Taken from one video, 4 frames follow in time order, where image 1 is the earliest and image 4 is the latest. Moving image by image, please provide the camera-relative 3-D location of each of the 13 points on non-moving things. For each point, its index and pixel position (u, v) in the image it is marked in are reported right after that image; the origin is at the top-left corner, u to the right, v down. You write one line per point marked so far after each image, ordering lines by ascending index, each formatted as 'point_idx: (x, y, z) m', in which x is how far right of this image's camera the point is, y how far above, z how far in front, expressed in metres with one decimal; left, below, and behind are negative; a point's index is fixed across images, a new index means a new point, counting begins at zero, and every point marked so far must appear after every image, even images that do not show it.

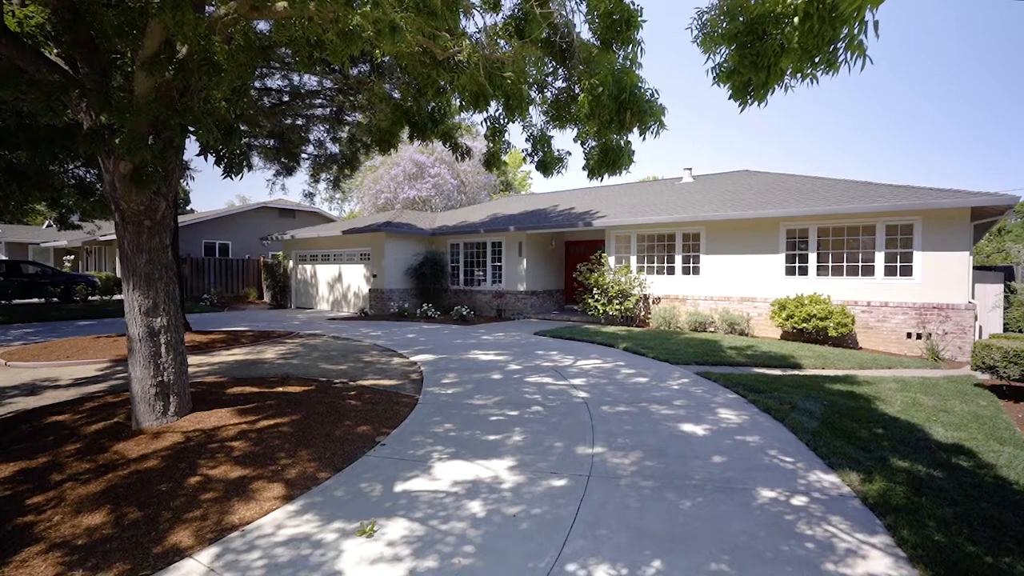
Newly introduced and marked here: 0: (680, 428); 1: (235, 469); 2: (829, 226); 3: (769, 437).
0: (+1.5, -1.3, +5.5) m
1: (-2.0, -1.3, +4.3) m
2: (+6.3, +1.2, +11.9) m
3: (+2.2, -1.3, +5.1) m
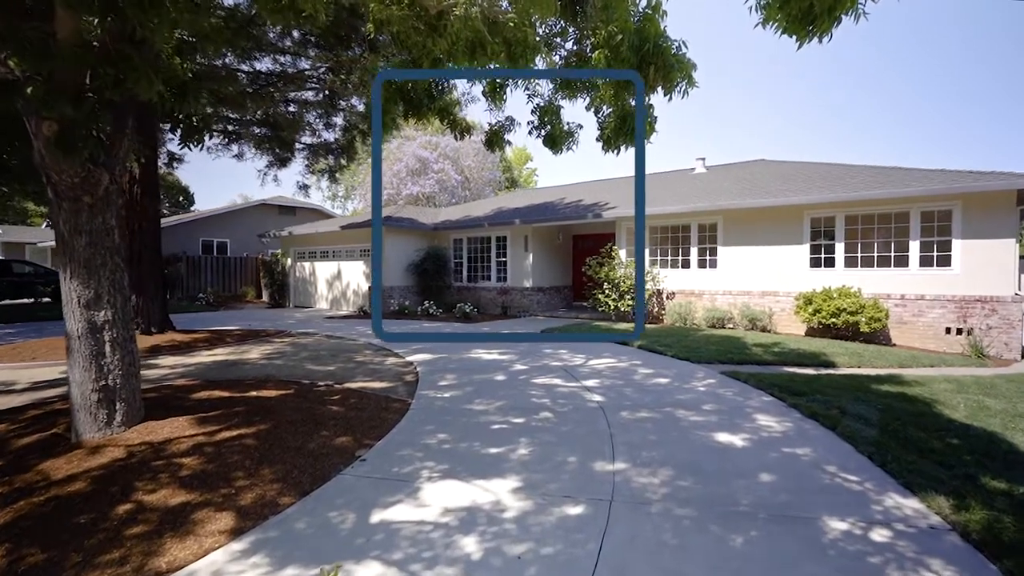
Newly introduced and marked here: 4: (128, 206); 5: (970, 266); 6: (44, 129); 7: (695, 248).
0: (+1.6, -1.2, +4.6) m
1: (-2.0, -1.2, +3.5) m
2: (+6.4, +1.4, +11.0) m
3: (+2.3, -1.2, +4.3) m
4: (-6.7, +1.5, +10.3) m
5: (+7.6, +0.4, +9.8) m
6: (-3.0, +1.0, +3.8) m
7: (+4.0, +0.9, +13.0) m
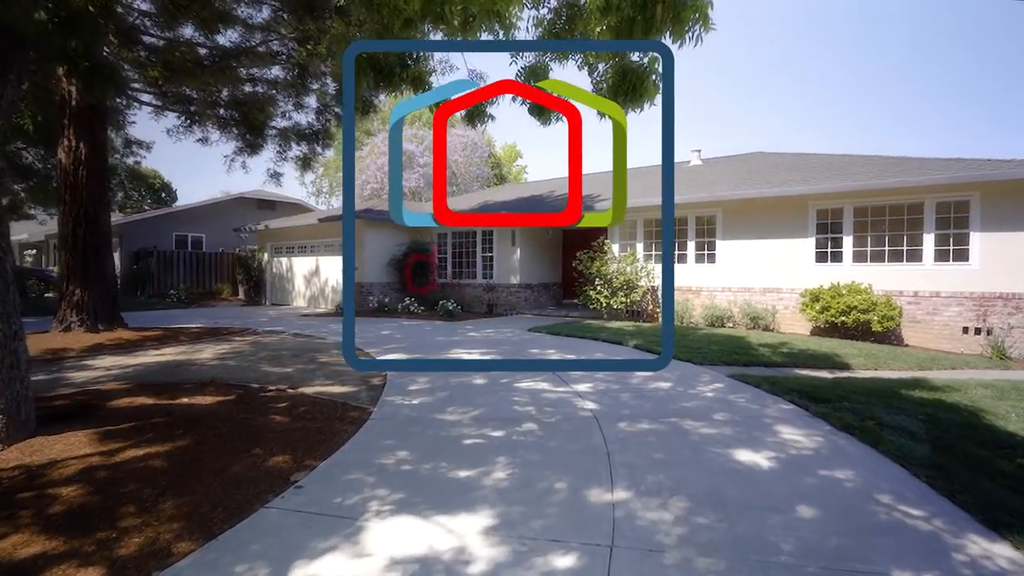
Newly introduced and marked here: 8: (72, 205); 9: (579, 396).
0: (+1.4, -1.1, +3.8) m
1: (-2.1, -1.1, +2.6) m
2: (+6.2, +1.5, +10.3) m
3: (+2.1, -1.1, +3.5) m
4: (-7.0, +1.6, +9.3) m
5: (+7.4, +0.4, +9.1) m
6: (-3.2, +1.1, +2.9) m
7: (+3.7, +0.9, +12.2) m
8: (-7.0, +1.3, +9.4) m
9: (+0.6, -1.0, +5.5) m
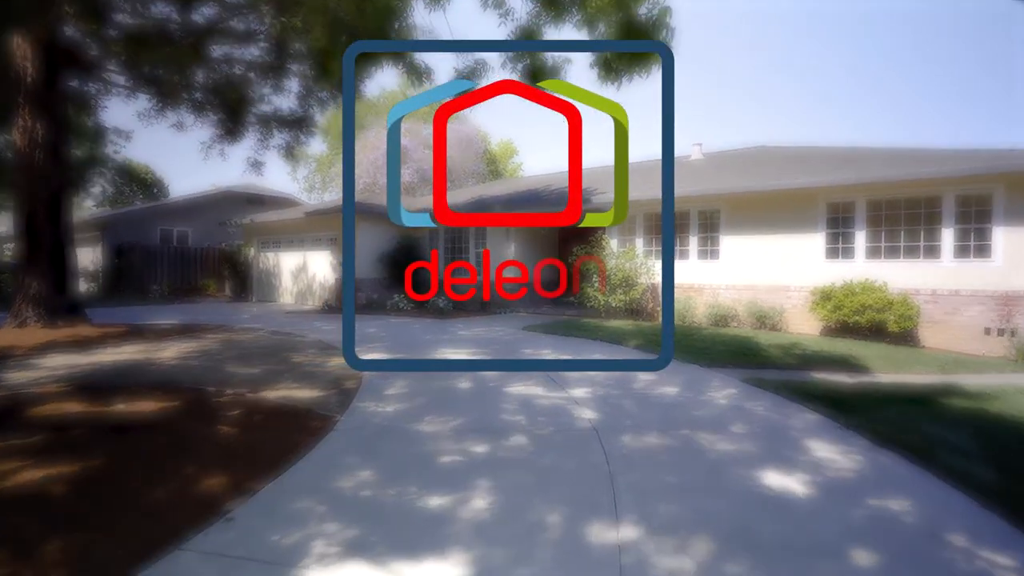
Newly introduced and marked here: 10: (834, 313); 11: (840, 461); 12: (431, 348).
0: (+1.3, -1.0, +3.2) m
1: (-2.2, -1.0, +2.0) m
2: (+6.0, +1.5, +9.7) m
3: (+2.0, -1.0, +2.9) m
4: (-7.1, +1.7, +8.7) m
5: (+7.3, +0.5, +8.5) m
6: (-3.2, +1.2, +2.3) m
7: (+3.6, +1.0, +11.6) m
8: (-7.1, +1.5, +8.7) m
9: (+0.5, -0.9, +4.9) m
10: (+5.1, -0.4, +9.4) m
11: (+1.9, -1.0, +3.4) m
12: (-1.1, -0.8, +8.4) m
